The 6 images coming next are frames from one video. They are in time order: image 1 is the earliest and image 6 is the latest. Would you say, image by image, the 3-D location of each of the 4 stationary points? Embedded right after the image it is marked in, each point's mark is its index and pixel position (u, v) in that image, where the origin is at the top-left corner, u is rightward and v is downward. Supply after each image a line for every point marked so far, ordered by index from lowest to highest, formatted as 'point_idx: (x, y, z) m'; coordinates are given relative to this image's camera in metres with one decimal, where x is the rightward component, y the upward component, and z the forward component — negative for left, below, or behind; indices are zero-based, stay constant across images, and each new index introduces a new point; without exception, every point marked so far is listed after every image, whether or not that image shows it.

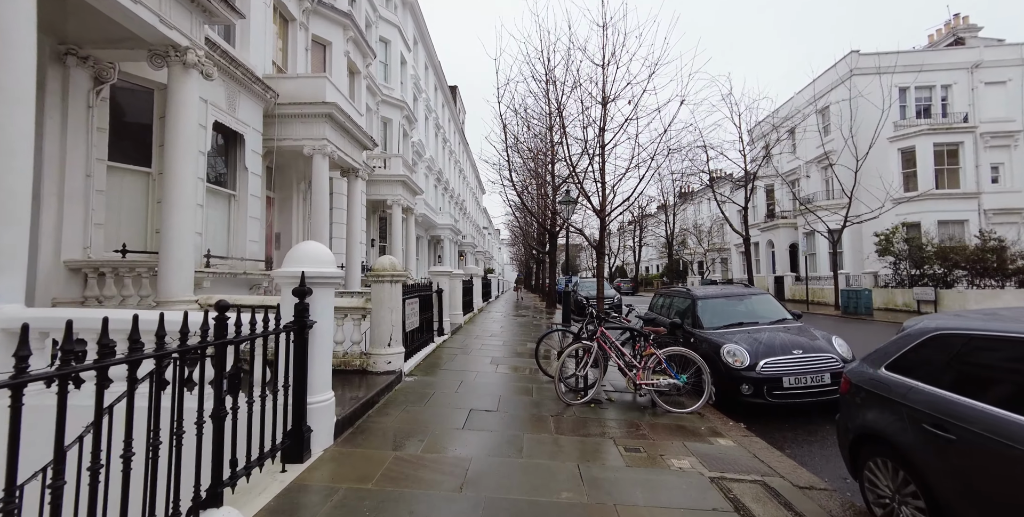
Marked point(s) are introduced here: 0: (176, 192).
0: (-4.5, +0.9, +5.8) m
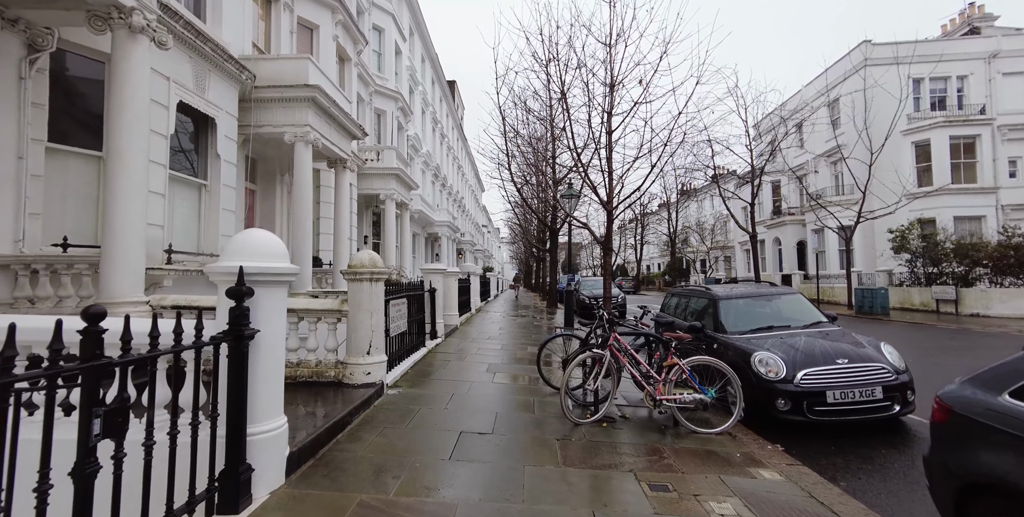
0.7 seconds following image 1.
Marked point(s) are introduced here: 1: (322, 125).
0: (-4.5, +0.9, +5.0) m
1: (-4.3, +3.0, +9.8) m
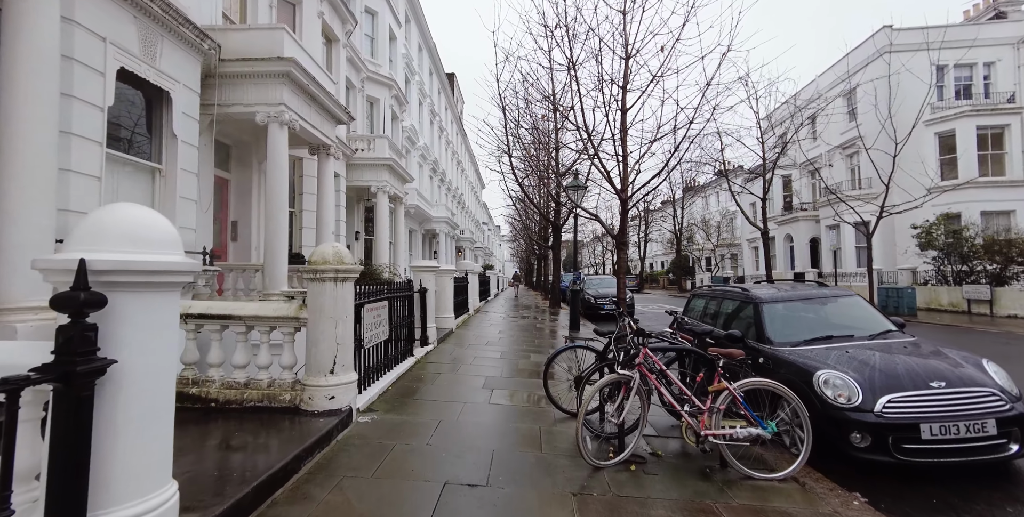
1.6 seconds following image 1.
0: (-4.5, +1.0, +4.0) m
1: (-4.3, +3.1, +8.8) m
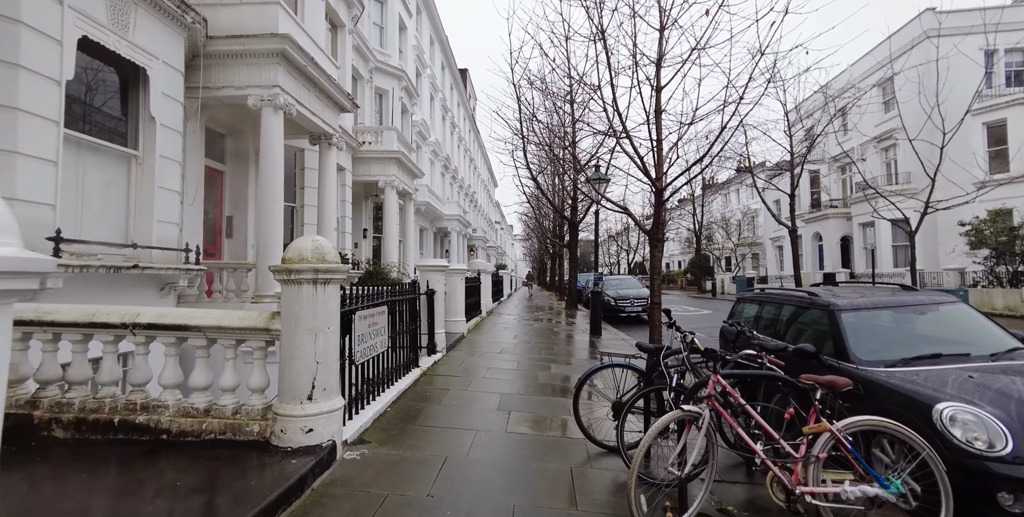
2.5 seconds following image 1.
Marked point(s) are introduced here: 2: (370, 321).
0: (-4.3, +1.0, +3.2) m
1: (-4.0, +3.2, +8.0) m
2: (-1.5, -0.6, +4.5) m
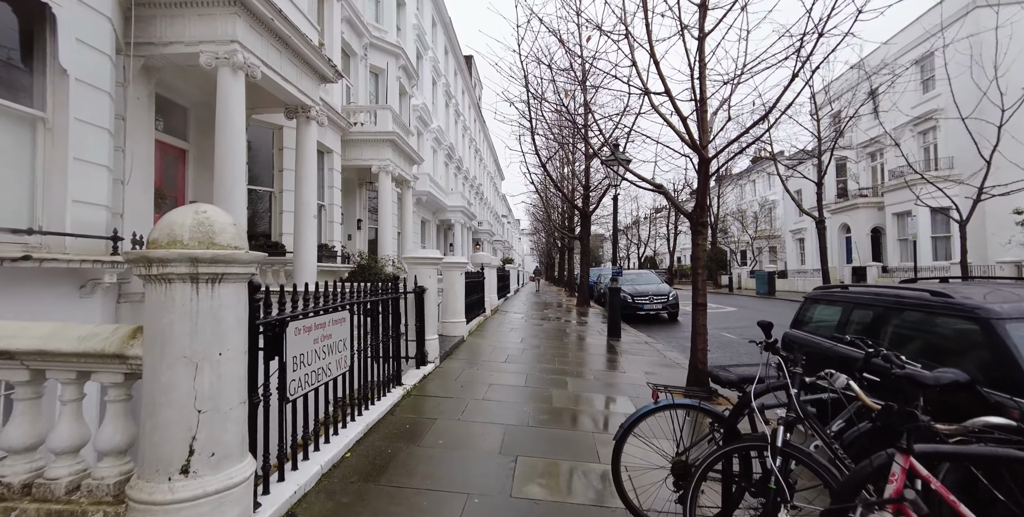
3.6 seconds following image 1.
0: (-4.3, +1.1, +1.9) m
1: (-3.9, +3.3, +6.7) m
2: (-1.4, -0.5, +3.2) m
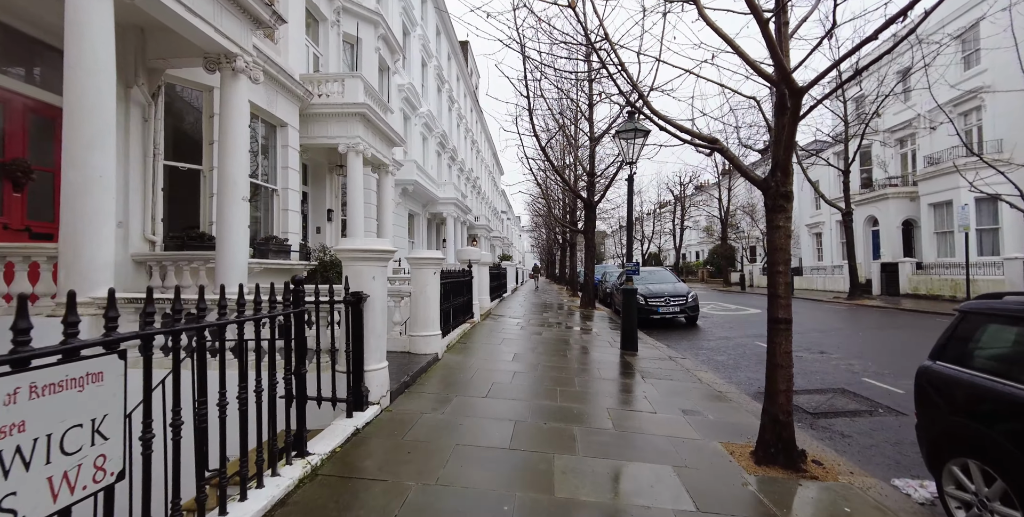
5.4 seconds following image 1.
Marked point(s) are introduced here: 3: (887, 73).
0: (-4.5, +1.1, 0.0) m
1: (-4.1, +3.4, +4.8) m
2: (-1.6, -0.5, +1.3) m
3: (+16.5, +8.1, +18.9) m
